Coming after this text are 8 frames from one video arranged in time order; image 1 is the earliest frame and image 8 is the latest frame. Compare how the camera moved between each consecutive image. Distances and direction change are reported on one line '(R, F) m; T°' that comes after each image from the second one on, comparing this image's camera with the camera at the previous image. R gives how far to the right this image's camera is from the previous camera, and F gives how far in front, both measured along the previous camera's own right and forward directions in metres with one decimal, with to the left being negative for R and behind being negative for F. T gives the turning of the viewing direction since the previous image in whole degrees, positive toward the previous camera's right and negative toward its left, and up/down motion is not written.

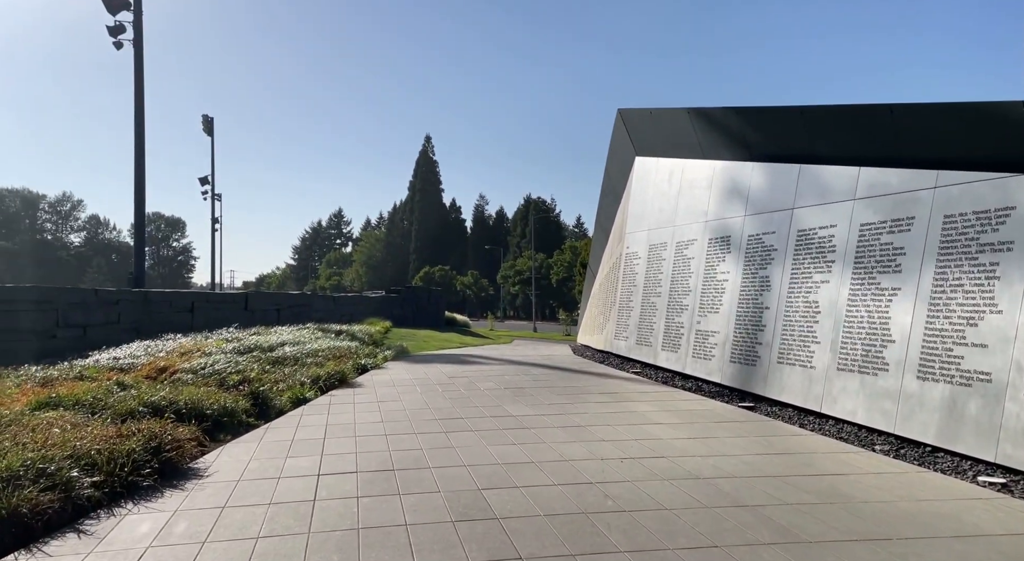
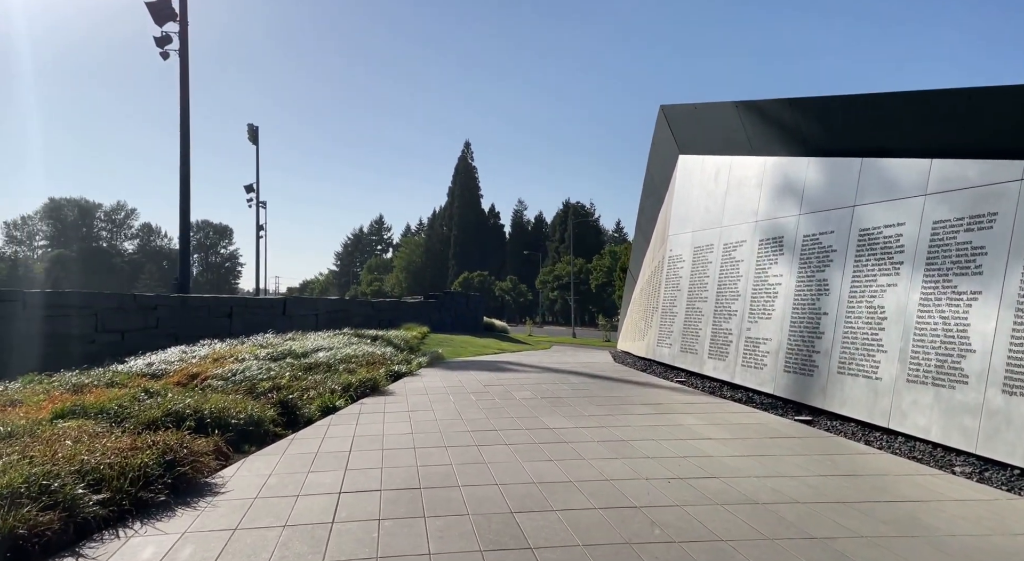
(0.0, +0.4) m; -4°
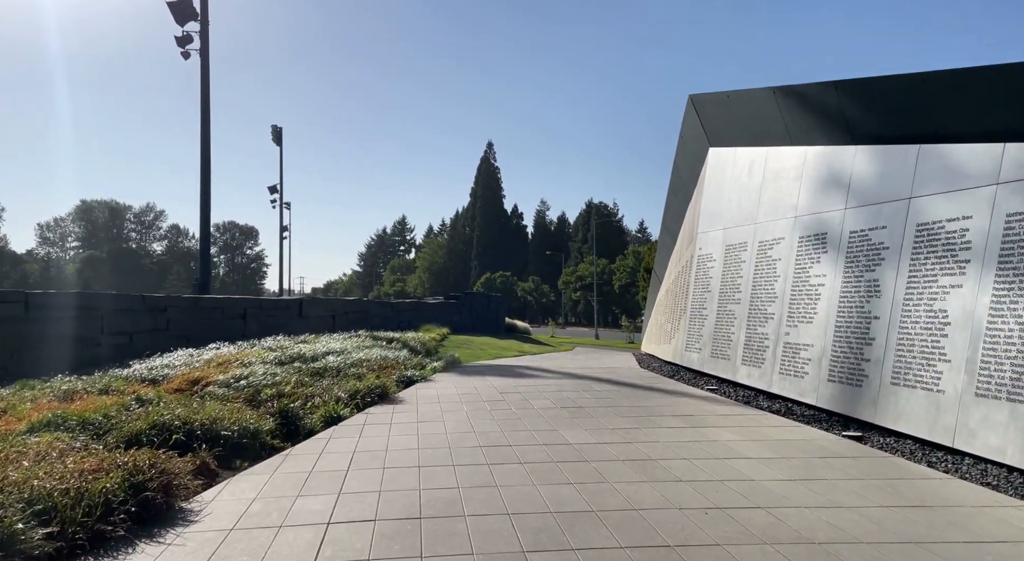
(+0.1, +0.6) m; -2°
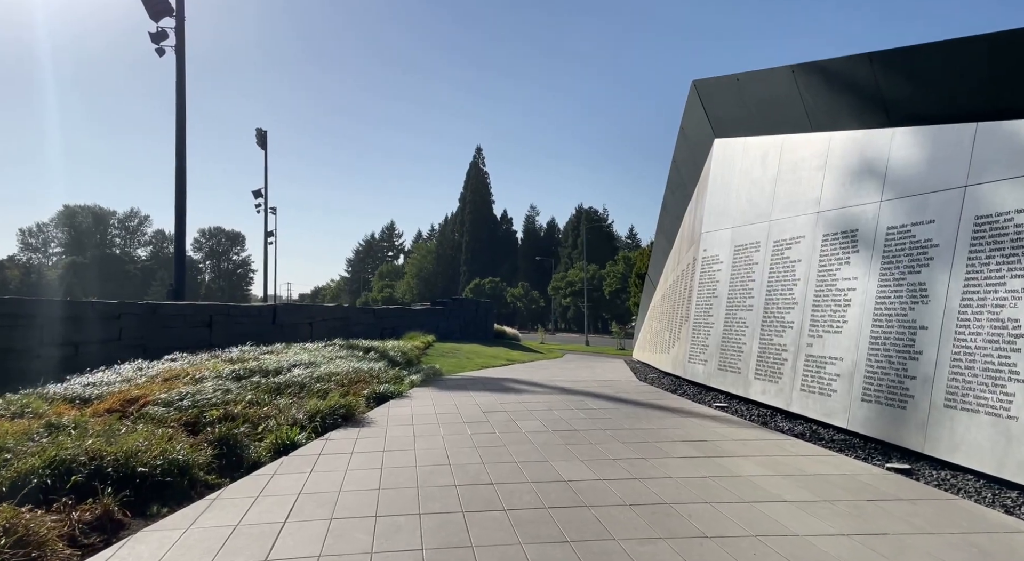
(+0.1, +1.0) m; +1°
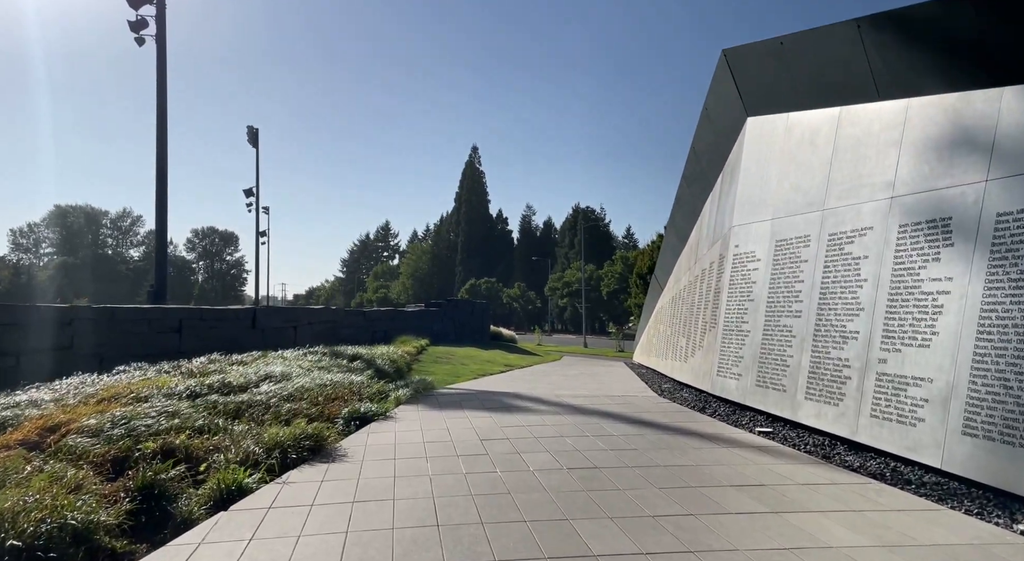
(-0.1, +1.3) m; 0°
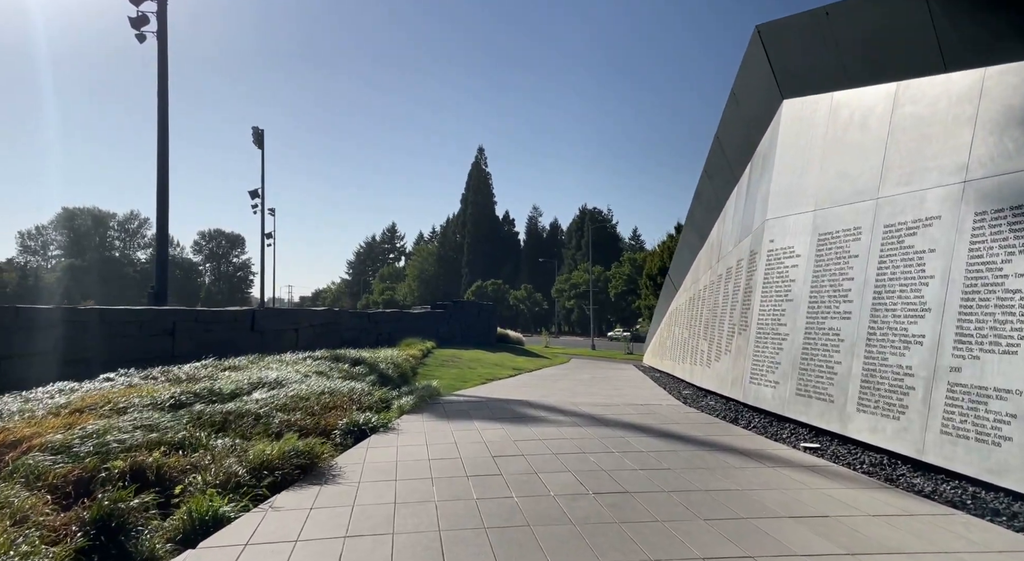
(-0.1, +0.7) m; -1°
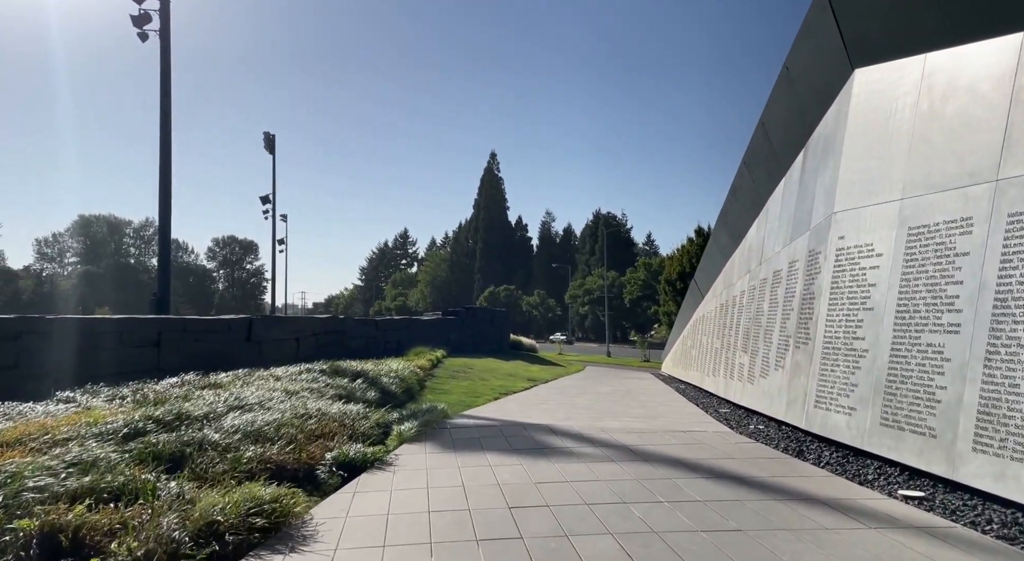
(-0.1, +1.2) m; -1°
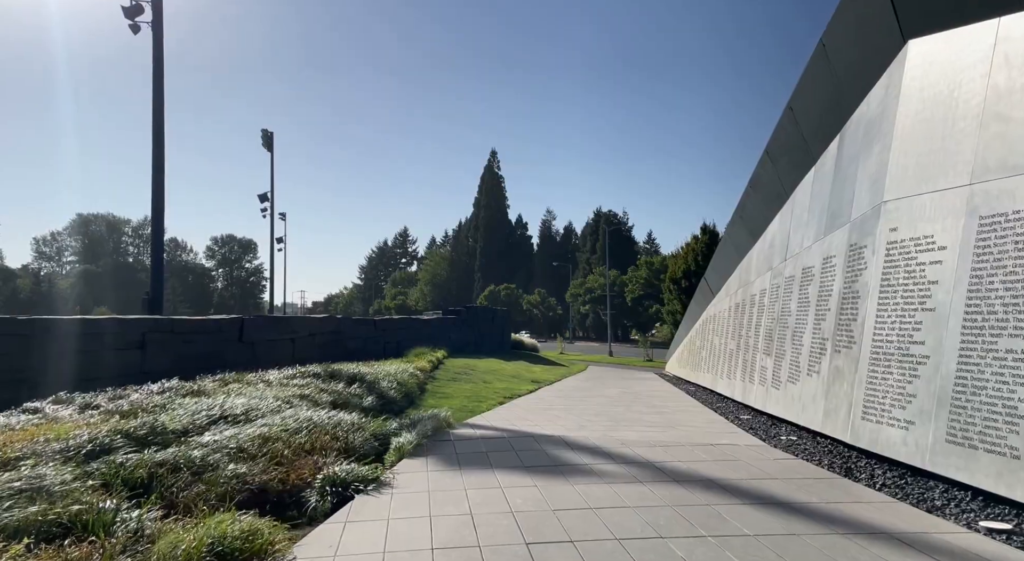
(-0.1, +0.7) m; 0°
